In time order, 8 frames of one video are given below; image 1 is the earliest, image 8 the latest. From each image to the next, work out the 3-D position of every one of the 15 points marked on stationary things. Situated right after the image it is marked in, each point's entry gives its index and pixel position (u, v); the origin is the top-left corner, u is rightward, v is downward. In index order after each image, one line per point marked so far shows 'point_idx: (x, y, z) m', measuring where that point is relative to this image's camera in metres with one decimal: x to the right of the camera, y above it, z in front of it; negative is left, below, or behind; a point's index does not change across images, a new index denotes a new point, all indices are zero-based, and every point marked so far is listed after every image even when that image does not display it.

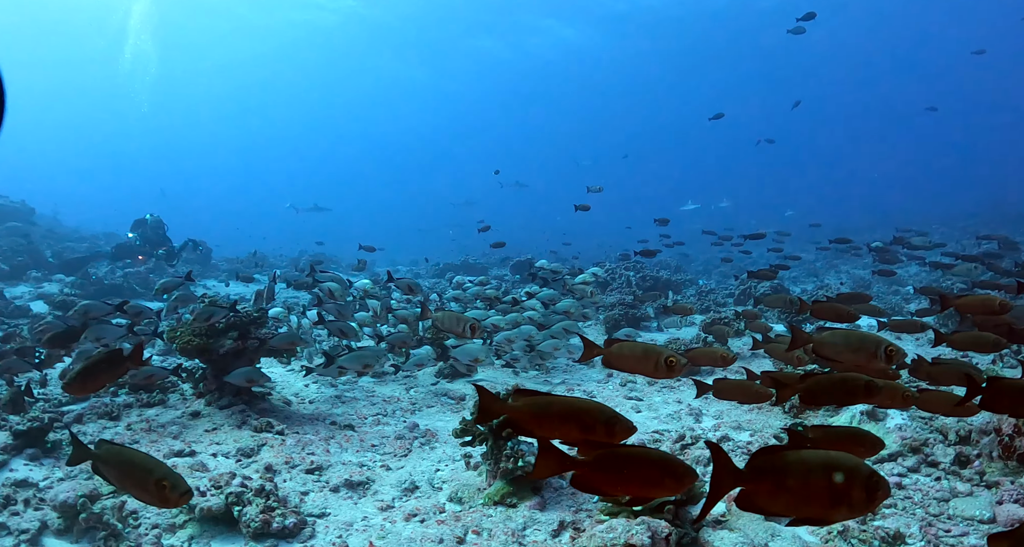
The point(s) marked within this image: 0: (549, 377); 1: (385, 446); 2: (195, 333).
0: (+0.8, -1.6, +11.8) m
1: (-1.3, -1.9, +7.9) m
2: (-4.2, -0.7, +9.4) m
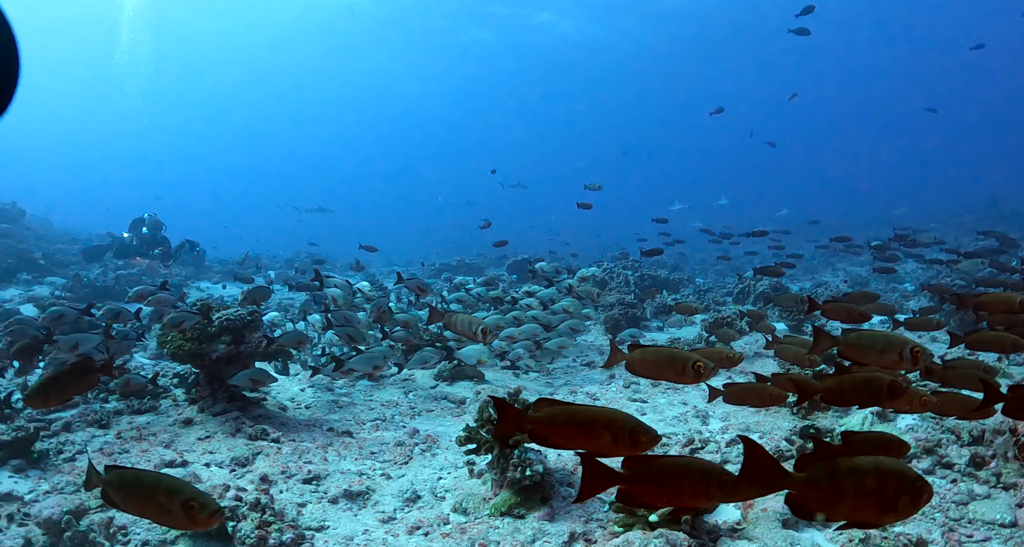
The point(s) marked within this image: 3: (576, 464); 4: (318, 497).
0: (+0.6, -1.8, +11.9) m
1: (-1.4, -2.0, +8.0) m
2: (-4.4, -0.9, +9.6) m
3: (+0.6, -1.8, +6.7) m
4: (-1.9, -2.2, +6.9) m
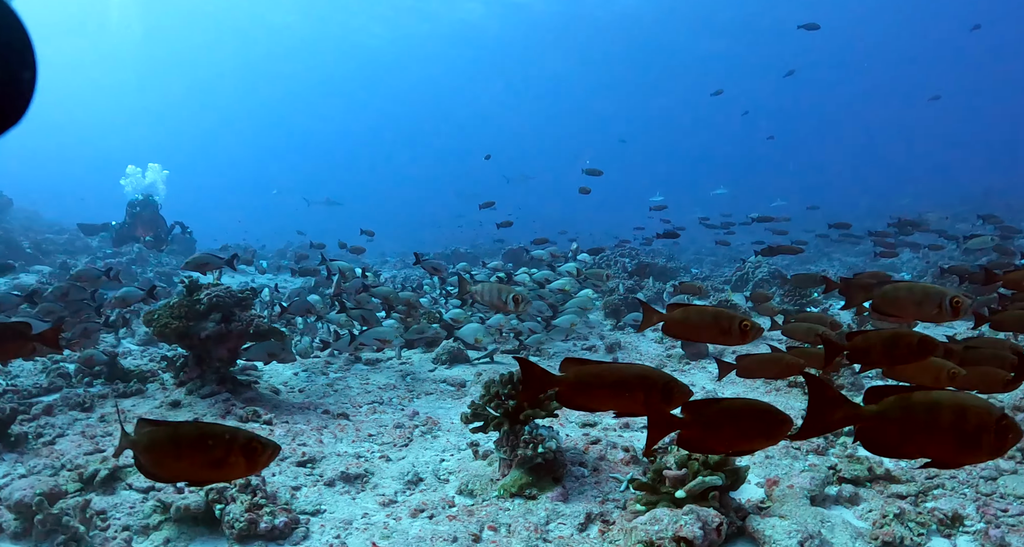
0: (+0.6, -1.4, +11.5) m
1: (-1.4, -1.7, +7.6) m
2: (-4.4, -0.5, +9.1) m
3: (+0.7, -1.5, +6.3) m
4: (-1.8, -1.9, +6.5) m
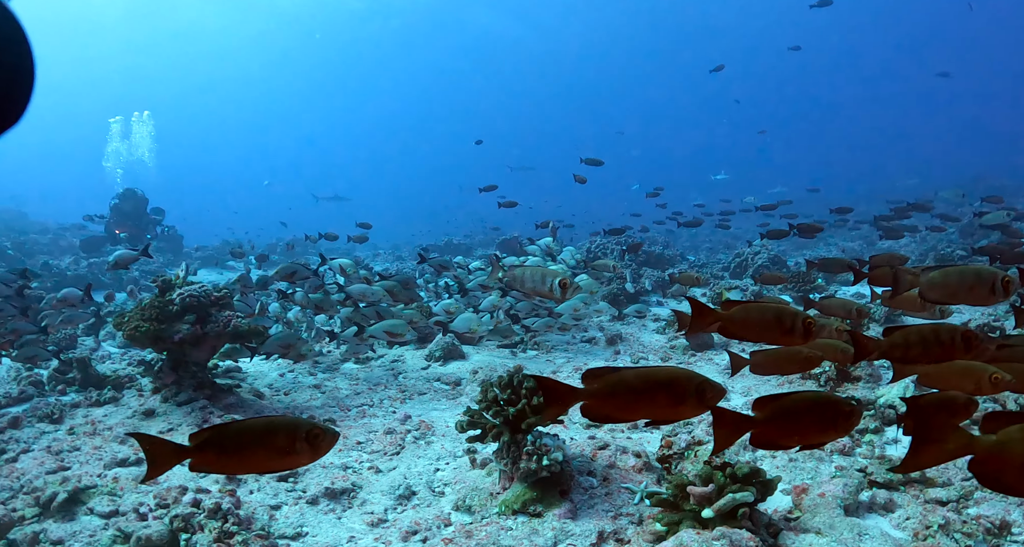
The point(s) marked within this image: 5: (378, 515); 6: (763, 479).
0: (+0.6, -1.3, +10.9) m
1: (-1.4, -1.7, +7.0) m
2: (-4.4, -0.5, +8.5) m
3: (+0.7, -1.4, +5.7) m
4: (-1.8, -1.9, +5.9) m
5: (-1.0, -1.9, +5.5) m
6: (+1.6, -1.3, +4.4) m
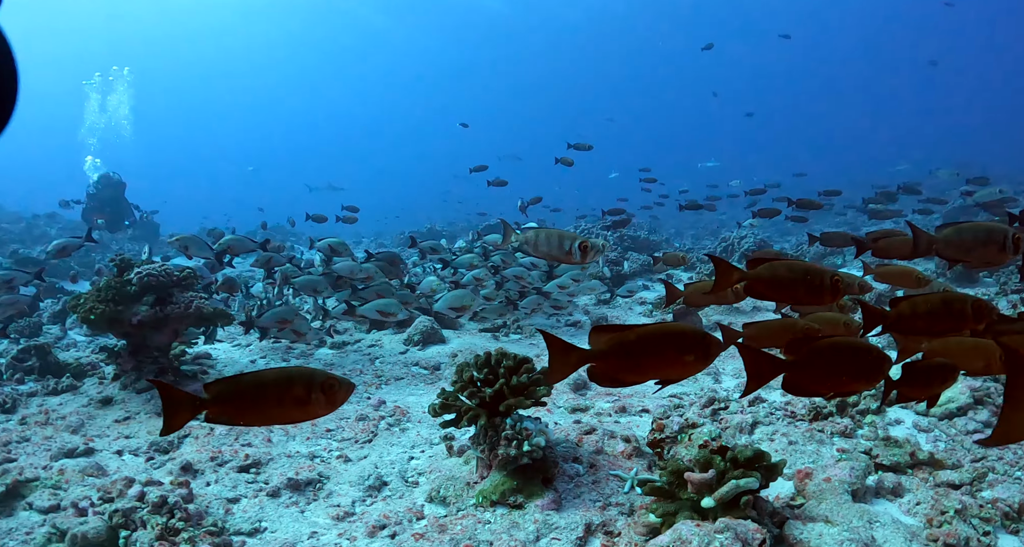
0: (+0.3, -1.0, +10.5) m
1: (-1.6, -1.5, +6.6) m
2: (-4.6, -0.3, +7.9) m
3: (+0.5, -1.2, +5.3) m
4: (-2.0, -1.7, +5.4) m
5: (-1.2, -1.7, +5.0) m
6: (+1.5, -1.1, +4.0) m
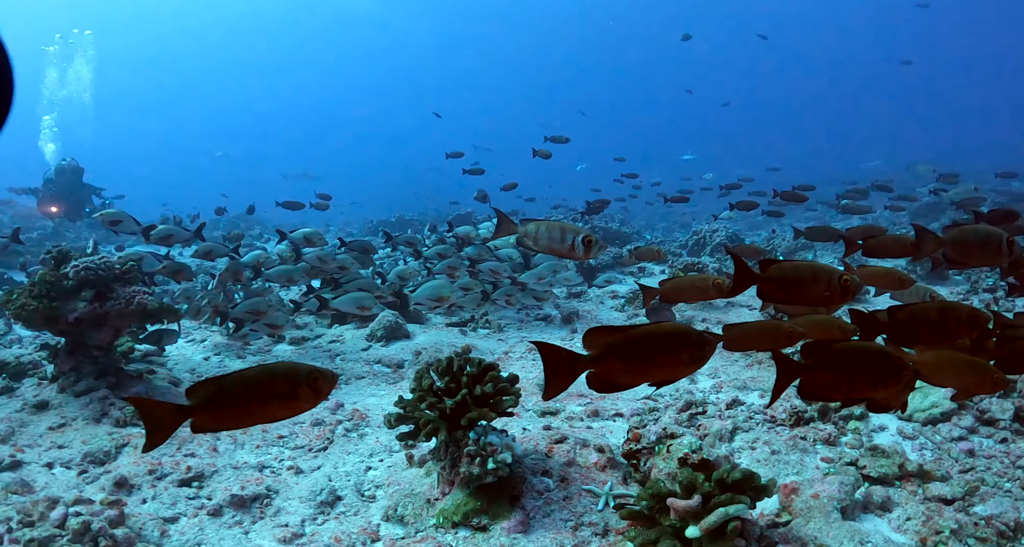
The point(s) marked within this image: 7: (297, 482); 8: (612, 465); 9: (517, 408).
0: (-0.1, -0.9, +10.1) m
1: (-1.9, -1.4, +6.1) m
2: (-5.0, -0.2, +7.3) m
3: (+0.3, -1.2, +4.9) m
4: (-2.2, -1.6, +4.9) m
5: (-1.4, -1.7, +4.6) m
6: (+1.3, -1.1, +3.7) m
7: (-1.6, -1.6, +5.3) m
8: (+0.7, -1.3, +4.7) m
9: (0.0, -1.2, +6.1) m
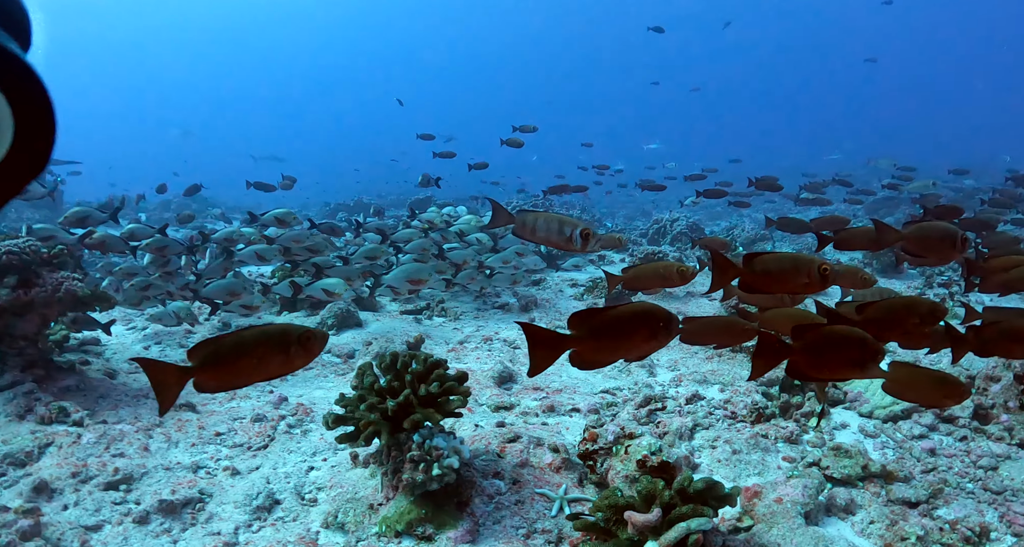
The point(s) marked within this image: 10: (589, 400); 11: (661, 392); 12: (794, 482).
0: (-0.7, -0.7, +9.8) m
1: (-2.2, -1.3, +5.7) m
2: (-5.4, -0.1, +6.8) m
3: (0.0, -1.1, +4.7) m
4: (-2.5, -1.5, +4.6) m
5: (-1.7, -1.6, +4.3) m
6: (+1.0, -1.1, +3.5) m
7: (-1.9, -1.5, +4.9) m
8: (+0.4, -1.2, +4.5) m
9: (-0.3, -1.1, +5.9) m
10: (+0.7, -1.1, +6.1) m
11: (+1.3, -1.1, +6.2) m
12: (+1.7, -1.3, +4.3) m
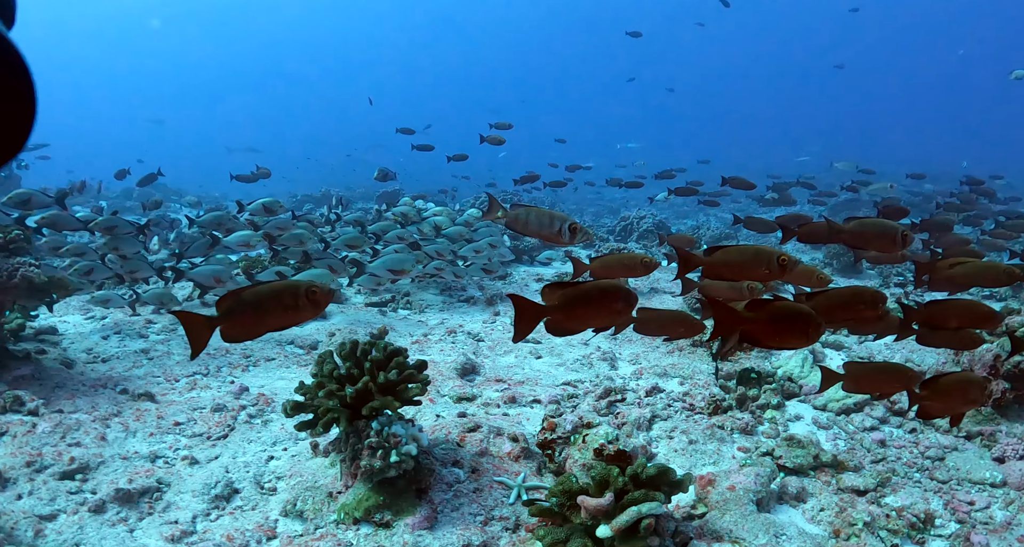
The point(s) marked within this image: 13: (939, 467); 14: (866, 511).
0: (-1.2, -0.6, +9.8) m
1: (-2.5, -1.2, +5.7) m
2: (-5.7, +0.1, +6.6) m
3: (-0.3, -1.1, +4.7) m
4: (-2.8, -1.5, +4.5) m
5: (-2.0, -1.5, +4.2) m
6: (+0.8, -1.0, +3.6) m
7: (-2.2, -1.4, +4.9) m
8: (+0.1, -1.2, +4.6) m
9: (-0.6, -1.0, +5.9) m
10: (+0.4, -1.0, +6.1) m
11: (+1.0, -1.0, +6.3) m
12: (+1.5, -1.2, +4.4) m
13: (+2.9, -1.3, +4.8) m
14: (+2.1, -1.4, +4.3) m
